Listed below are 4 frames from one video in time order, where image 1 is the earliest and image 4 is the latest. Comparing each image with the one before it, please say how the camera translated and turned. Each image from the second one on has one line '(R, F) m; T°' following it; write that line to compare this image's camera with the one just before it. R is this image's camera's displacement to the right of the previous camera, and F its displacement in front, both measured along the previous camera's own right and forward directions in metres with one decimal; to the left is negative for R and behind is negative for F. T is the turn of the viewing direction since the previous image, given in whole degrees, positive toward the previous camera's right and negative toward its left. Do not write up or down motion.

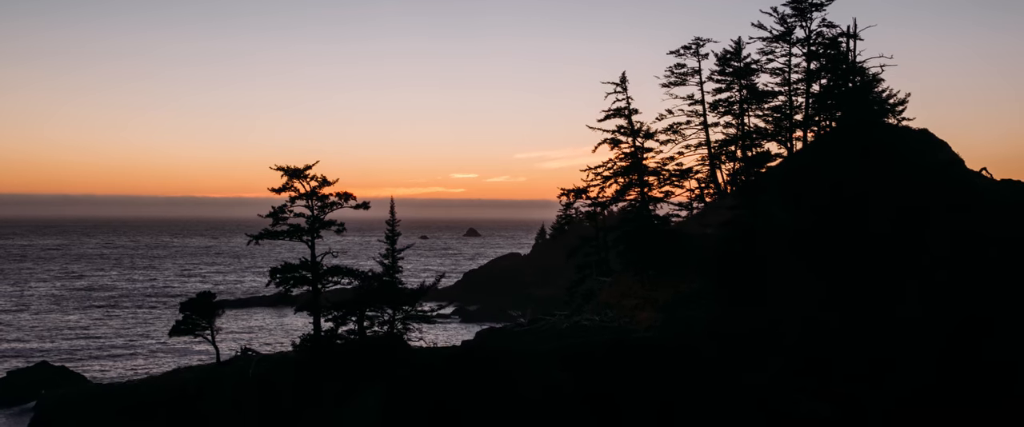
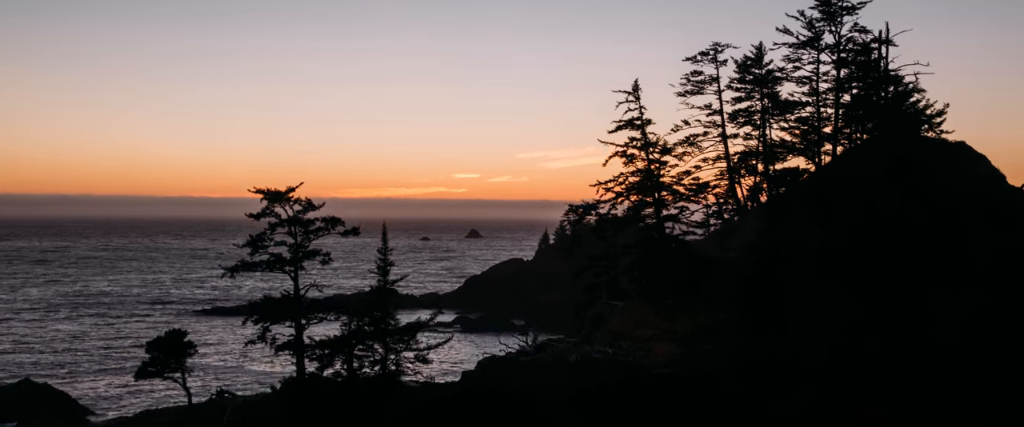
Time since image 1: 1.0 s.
(-0.1, +1.8) m; 0°
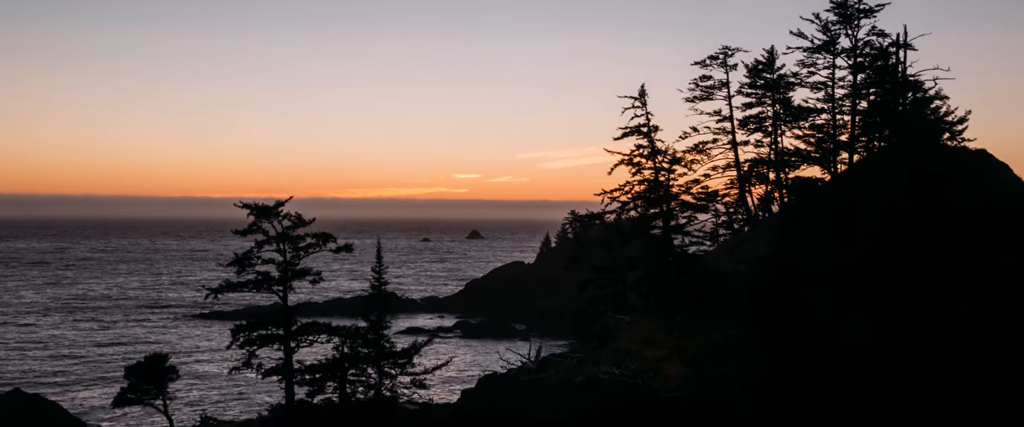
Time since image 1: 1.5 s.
(0.0, +0.9) m; 0°
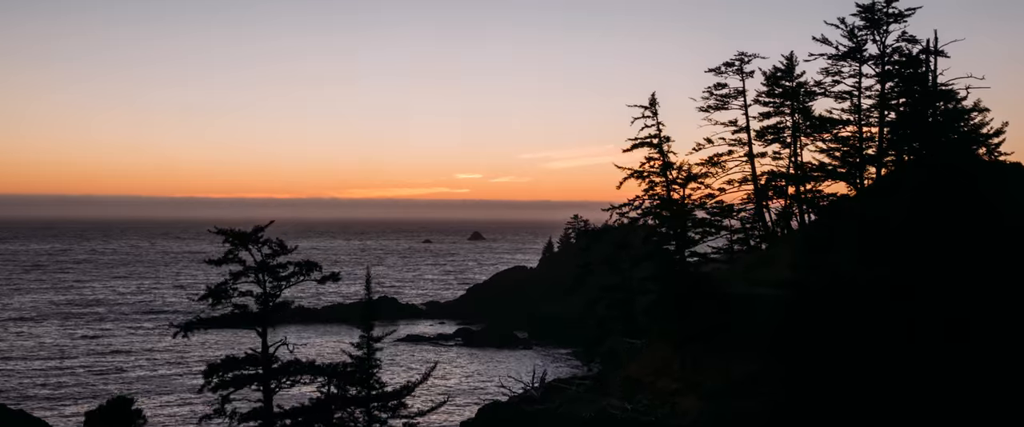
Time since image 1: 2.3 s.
(0.0, +1.4) m; 0°
